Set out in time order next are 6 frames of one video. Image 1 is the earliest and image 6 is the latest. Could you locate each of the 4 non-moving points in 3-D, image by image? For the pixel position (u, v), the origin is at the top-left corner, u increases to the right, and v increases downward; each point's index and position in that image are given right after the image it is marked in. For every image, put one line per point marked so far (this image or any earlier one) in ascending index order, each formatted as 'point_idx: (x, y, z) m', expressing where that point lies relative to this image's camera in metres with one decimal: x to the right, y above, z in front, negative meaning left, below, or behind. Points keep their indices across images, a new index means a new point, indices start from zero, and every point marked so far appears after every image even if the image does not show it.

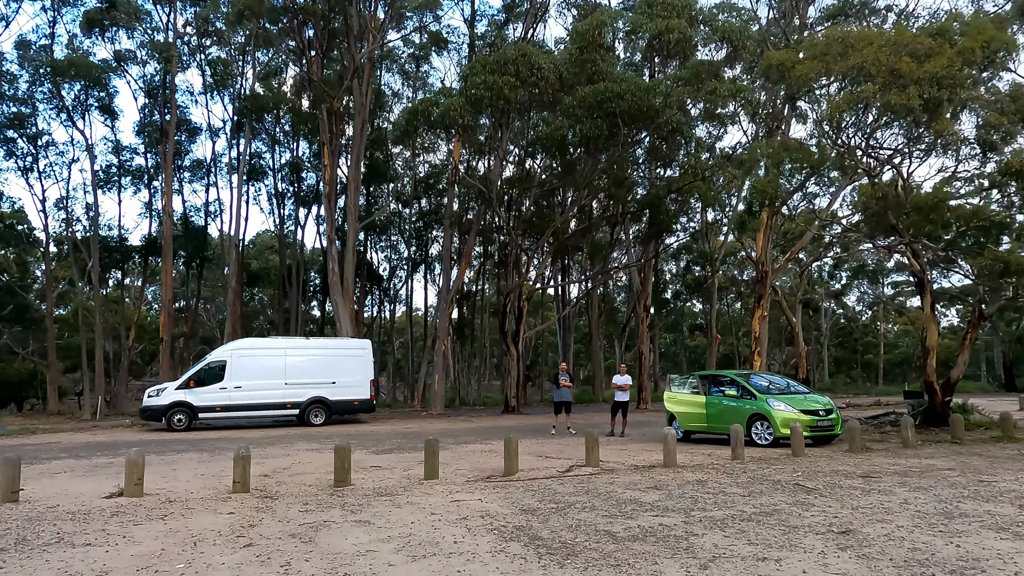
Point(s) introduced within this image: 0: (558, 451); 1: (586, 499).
0: (+0.7, -2.5, +10.3) m
1: (+0.7, -1.9, +6.0) m
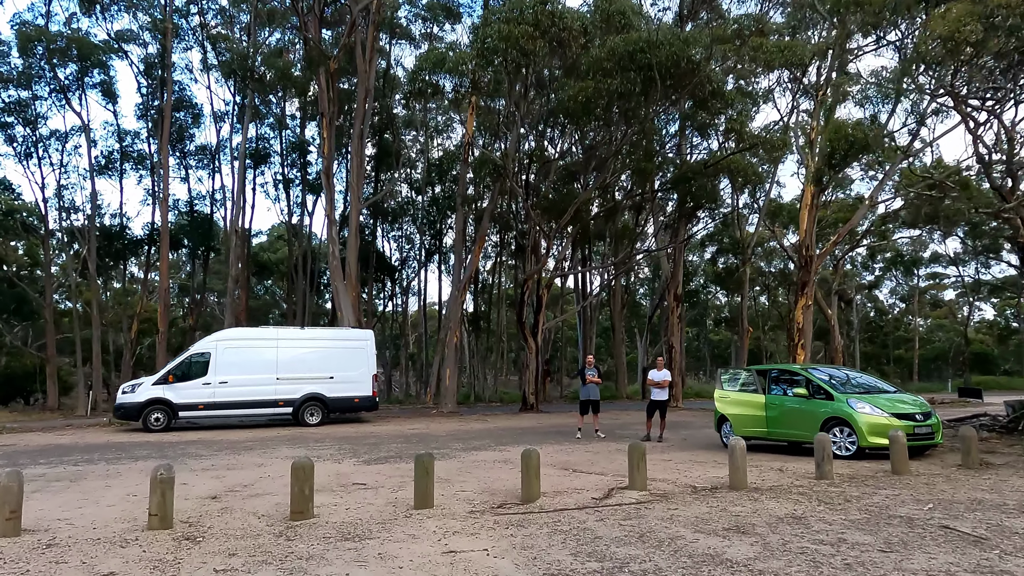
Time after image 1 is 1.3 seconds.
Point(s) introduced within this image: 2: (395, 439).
0: (+1.0, -2.2, +8.4) m
1: (+0.8, -1.6, +4.0) m
2: (-2.1, -2.8, +12.3) m
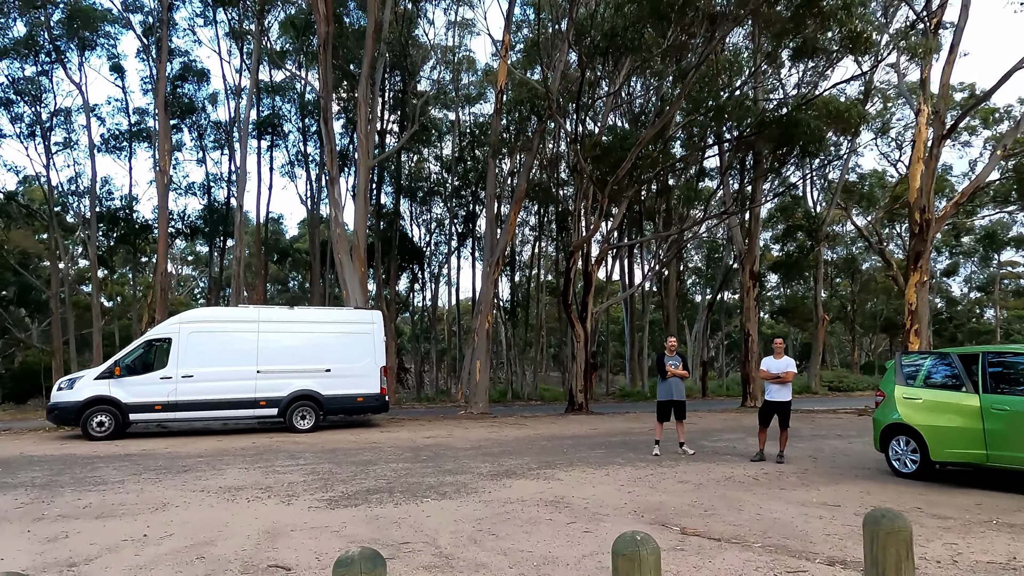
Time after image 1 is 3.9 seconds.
0: (+1.4, -1.6, +4.8) m
1: (+1.0, -1.1, +0.5) m
2: (-1.5, -2.2, +8.9) m
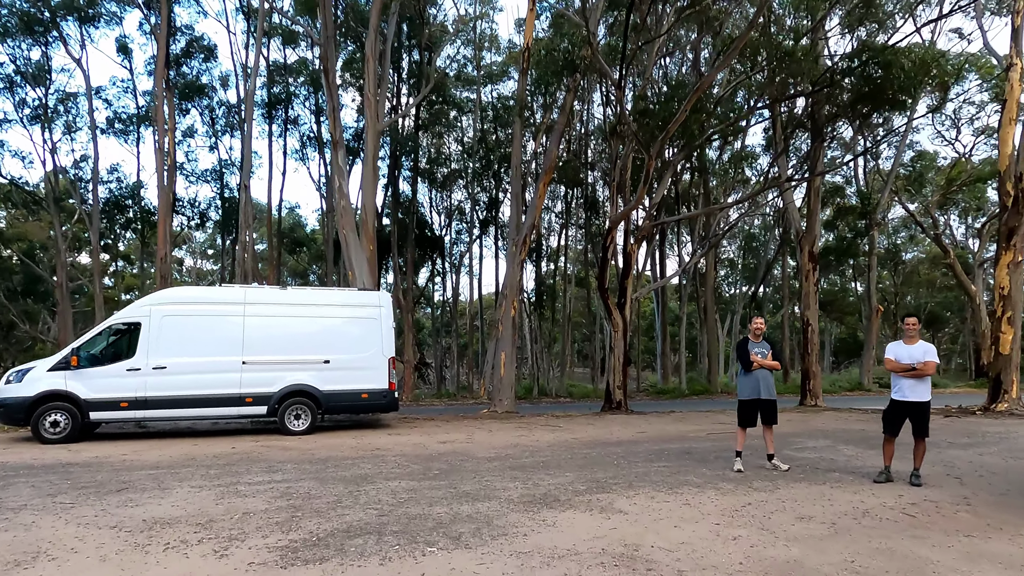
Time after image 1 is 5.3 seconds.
0: (+1.6, -1.3, +2.8) m
1: (+1.1, -0.8, -1.5) m
2: (-1.1, -1.9, +7.0) m
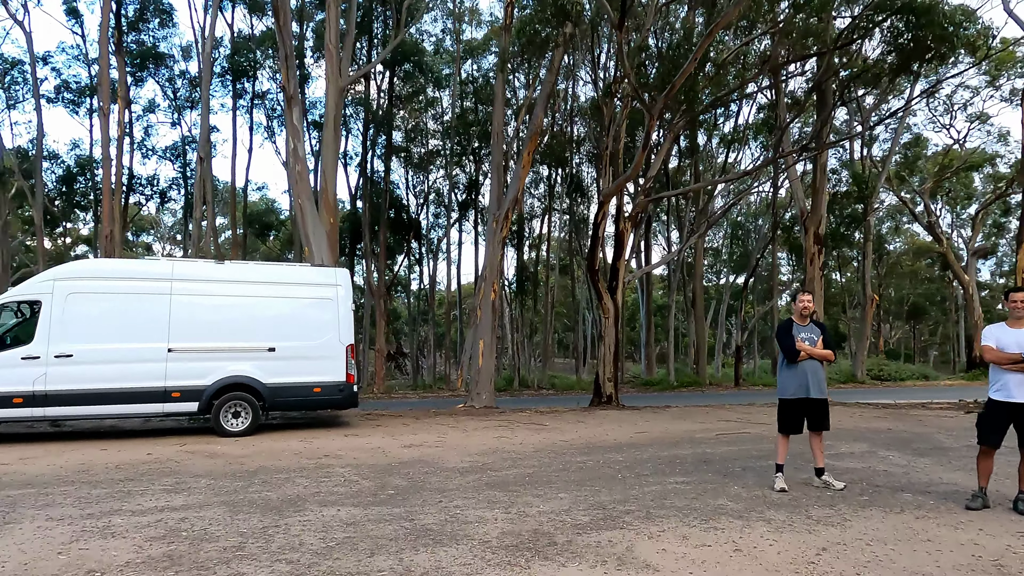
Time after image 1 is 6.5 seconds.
0: (+1.6, -1.1, +1.4) m
1: (+1.1, -0.6, -2.9) m
2: (-1.3, -1.6, +5.5) m
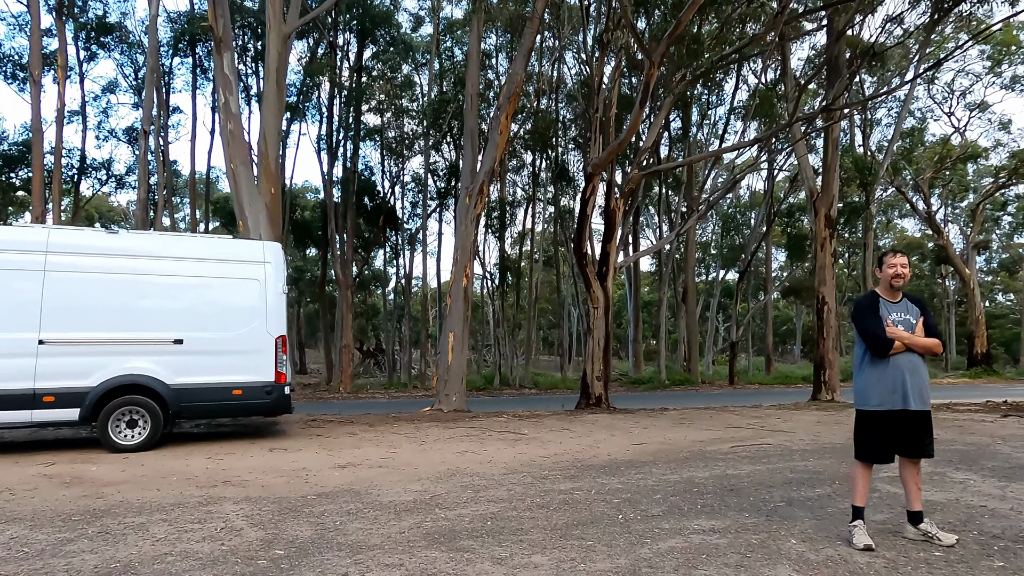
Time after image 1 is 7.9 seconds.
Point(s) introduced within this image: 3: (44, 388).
0: (+1.4, -0.9, -0.3) m
1: (+1.1, -0.4, -4.6) m
2: (-1.5, -1.4, +3.8) m
3: (-4.5, -1.0, +6.4) m
